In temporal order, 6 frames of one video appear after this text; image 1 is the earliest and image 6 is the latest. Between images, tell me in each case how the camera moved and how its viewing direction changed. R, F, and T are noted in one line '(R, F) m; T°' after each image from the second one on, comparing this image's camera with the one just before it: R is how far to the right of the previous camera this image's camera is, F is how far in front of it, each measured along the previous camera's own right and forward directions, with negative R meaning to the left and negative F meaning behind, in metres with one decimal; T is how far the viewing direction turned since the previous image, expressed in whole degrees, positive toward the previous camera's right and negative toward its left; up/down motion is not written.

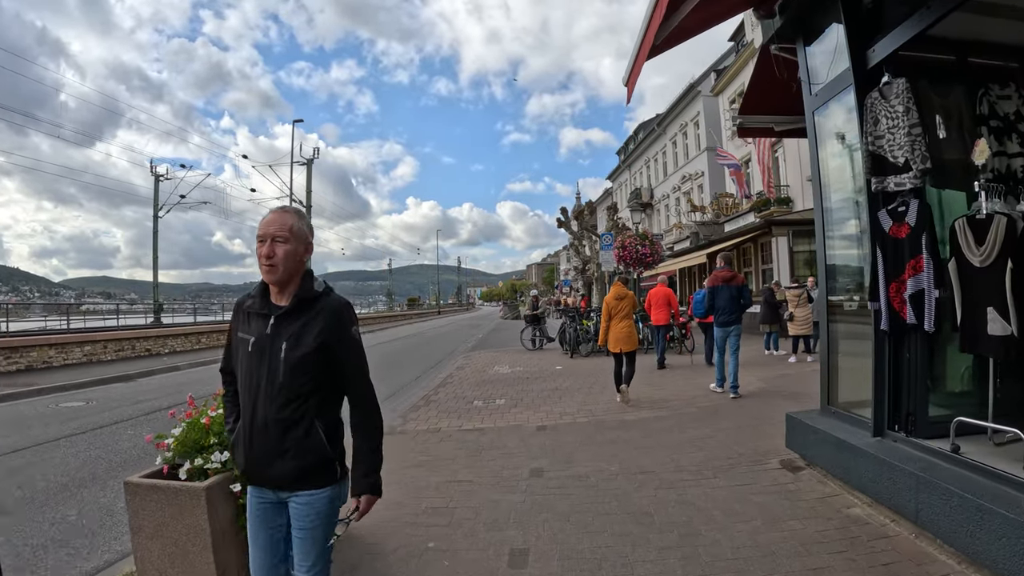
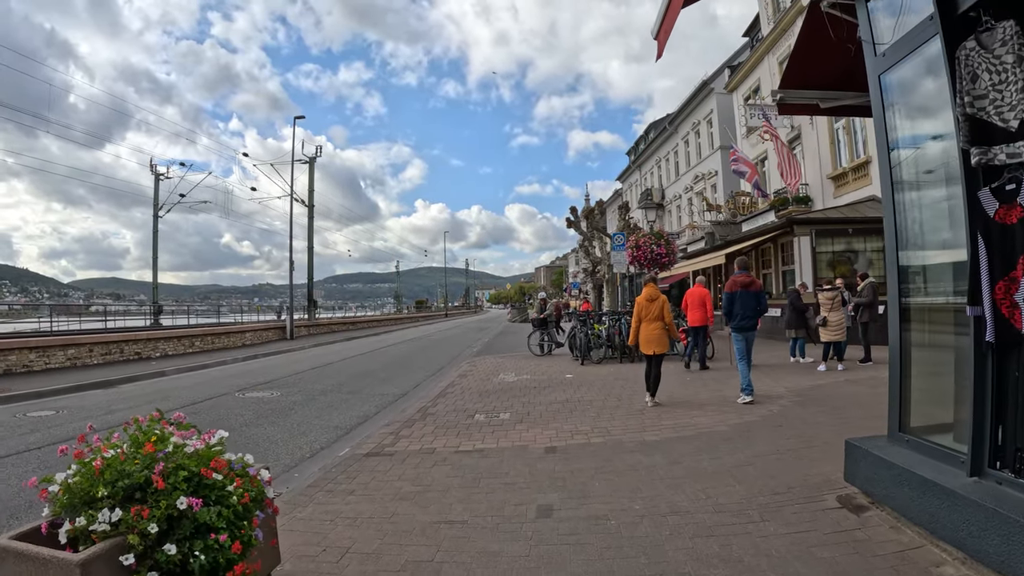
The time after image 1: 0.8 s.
(0.0, +0.9) m; -1°
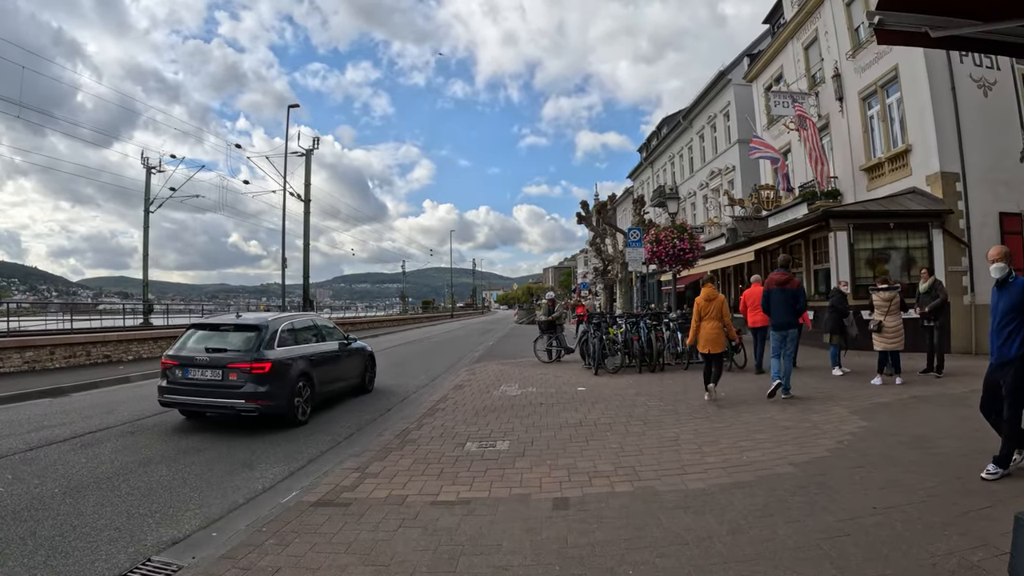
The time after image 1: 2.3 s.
(+0.1, +1.5) m; -1°
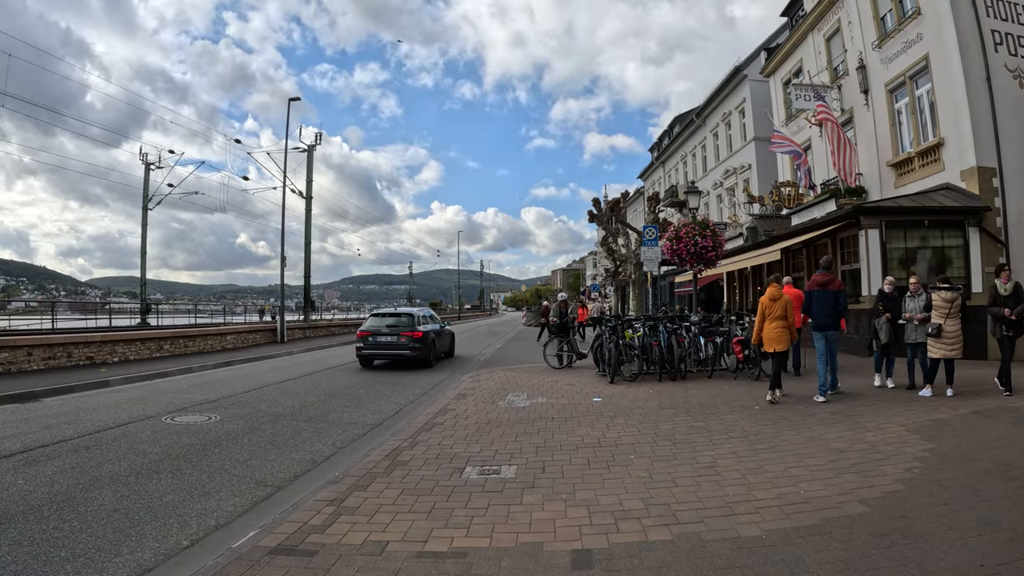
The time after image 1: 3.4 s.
(0.0, +0.9) m; -1°
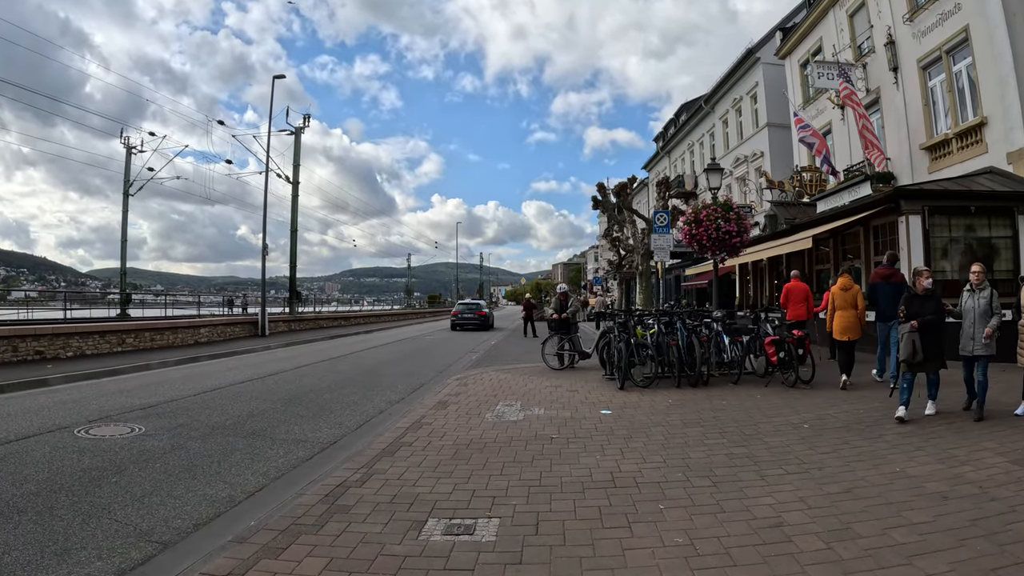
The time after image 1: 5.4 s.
(+0.1, +1.5) m; 0°
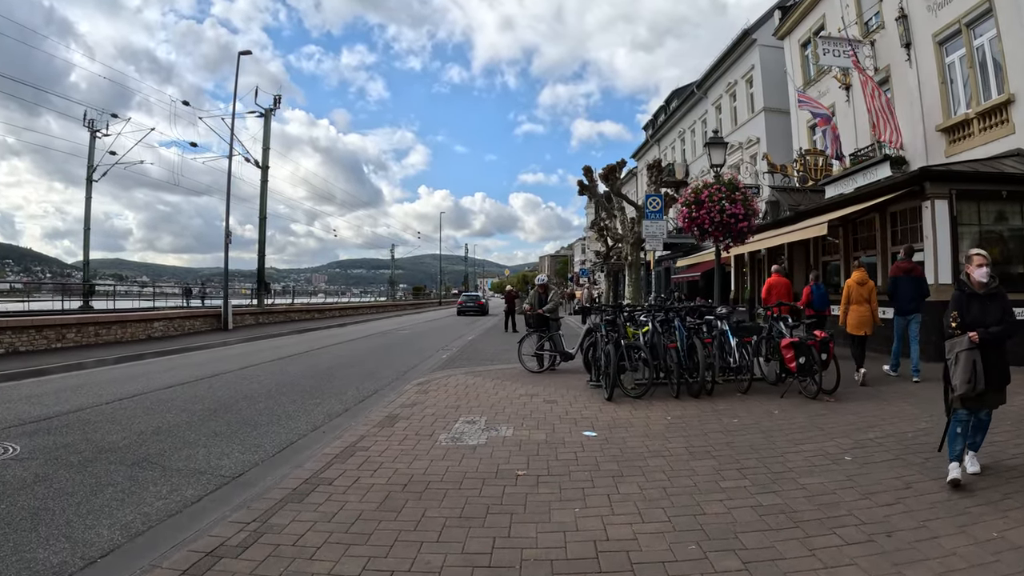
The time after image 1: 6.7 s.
(+0.3, +1.3) m; +1°
